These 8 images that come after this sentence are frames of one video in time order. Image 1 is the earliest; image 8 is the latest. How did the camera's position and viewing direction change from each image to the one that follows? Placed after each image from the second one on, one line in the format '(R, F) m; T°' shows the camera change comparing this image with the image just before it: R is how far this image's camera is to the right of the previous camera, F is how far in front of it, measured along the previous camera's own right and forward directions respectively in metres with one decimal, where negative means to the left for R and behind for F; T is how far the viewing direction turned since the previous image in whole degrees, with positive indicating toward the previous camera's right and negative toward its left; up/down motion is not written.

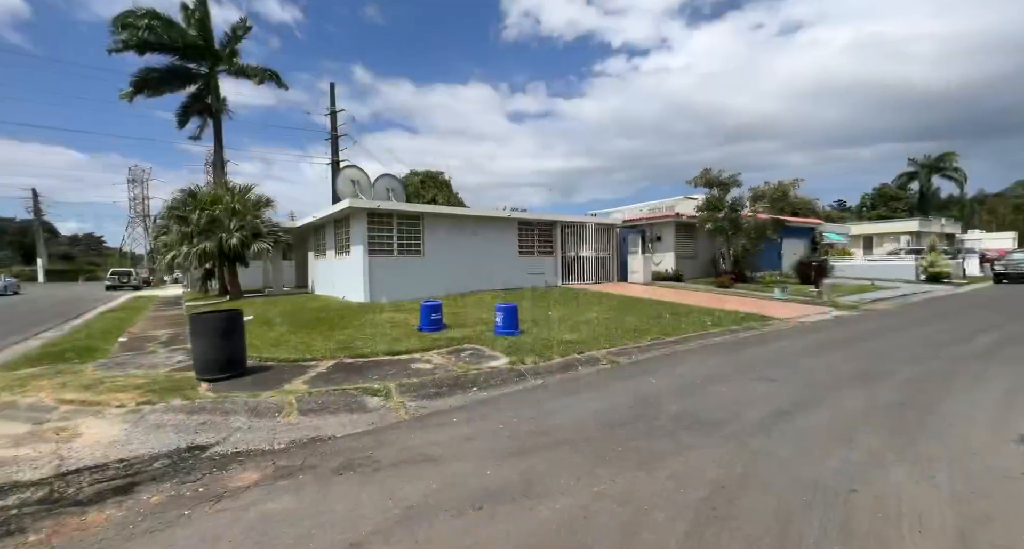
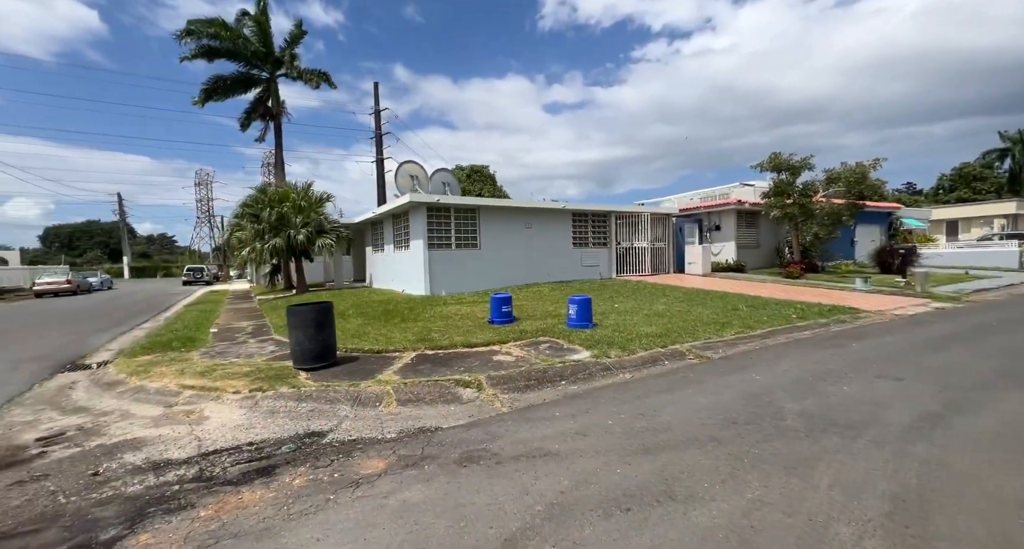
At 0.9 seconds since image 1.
(-0.5, 0.0) m; -6°
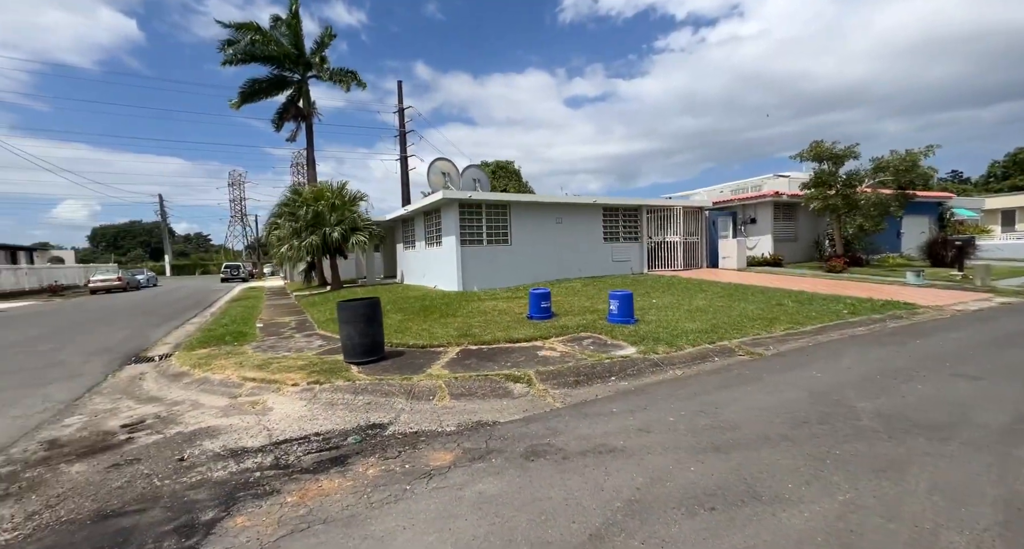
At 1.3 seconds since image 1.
(-0.3, 0.0) m; -3°
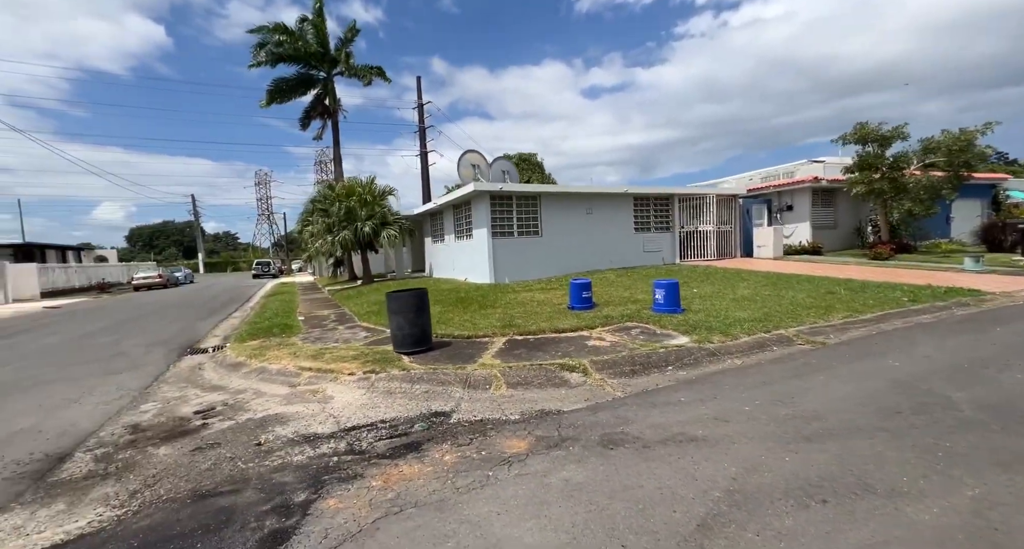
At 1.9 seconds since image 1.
(-0.4, 0.0) m; -3°
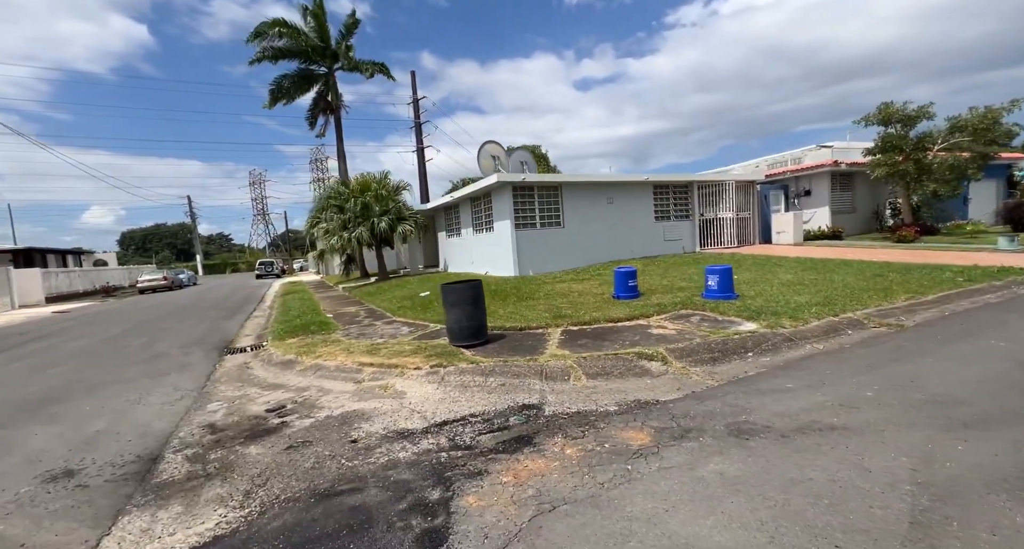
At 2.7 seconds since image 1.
(-0.8, +0.2) m; 0°
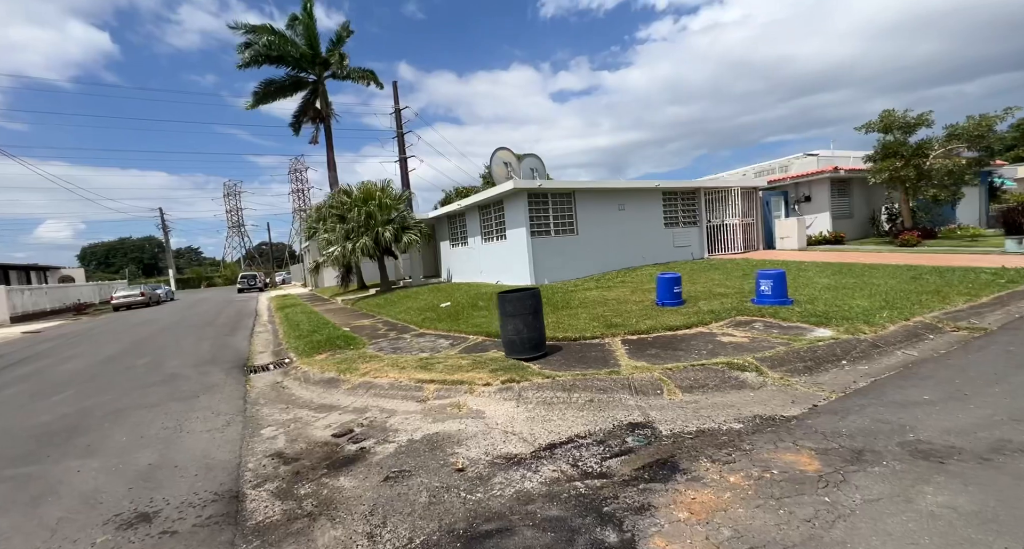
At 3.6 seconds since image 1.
(-1.0, +0.4) m; +2°
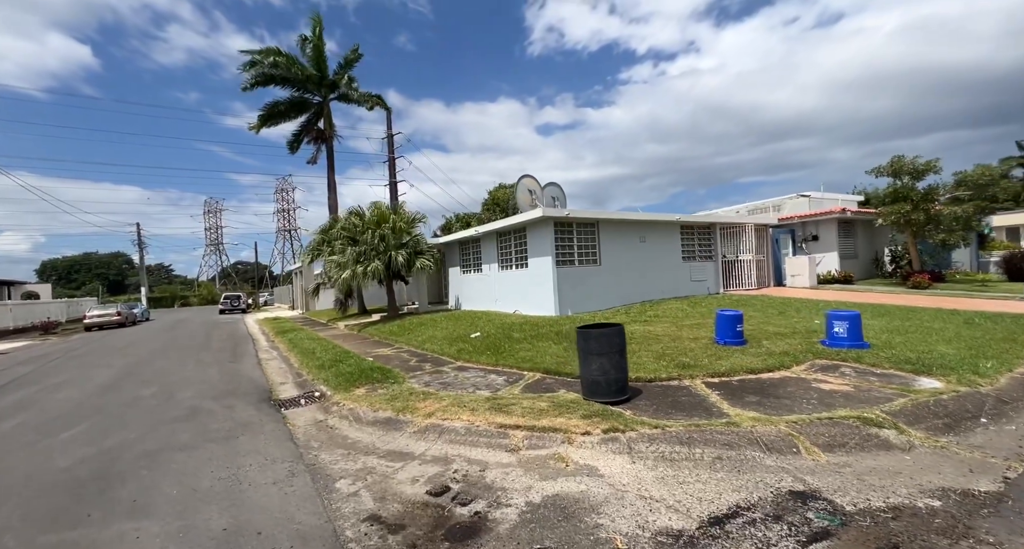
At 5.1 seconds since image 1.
(-1.2, +0.5) m; +2°
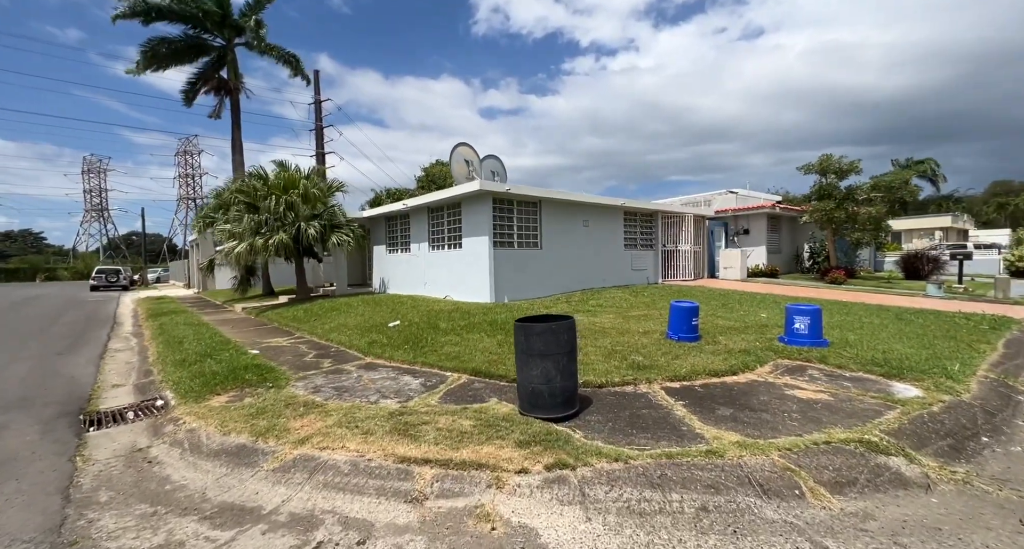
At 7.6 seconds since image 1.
(+0.2, +1.4) m; +8°
